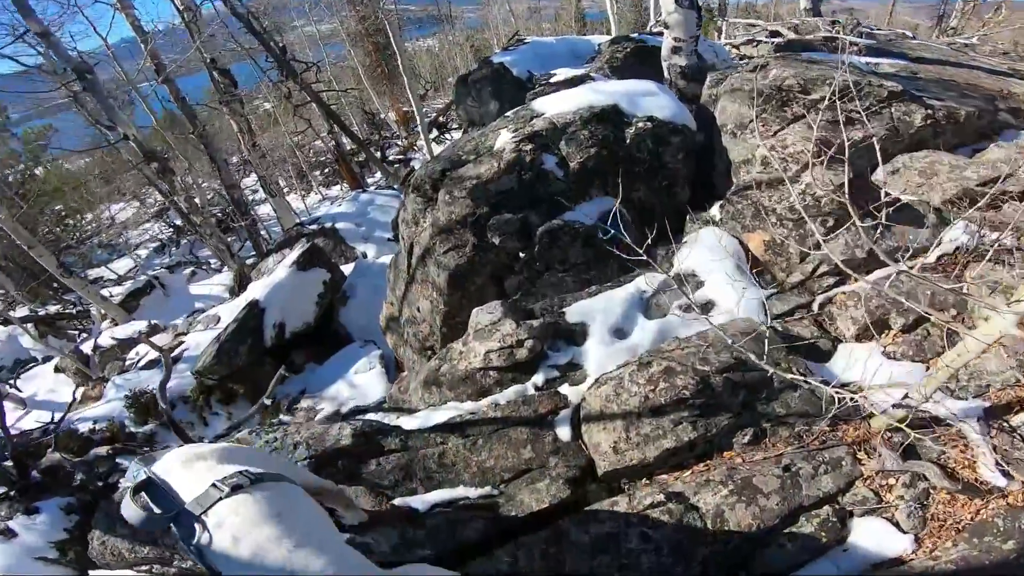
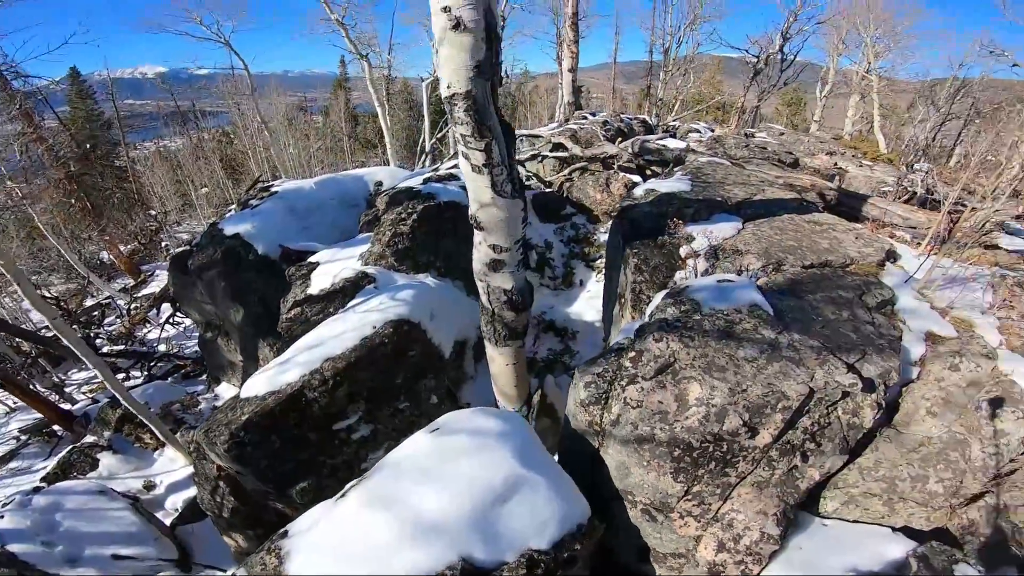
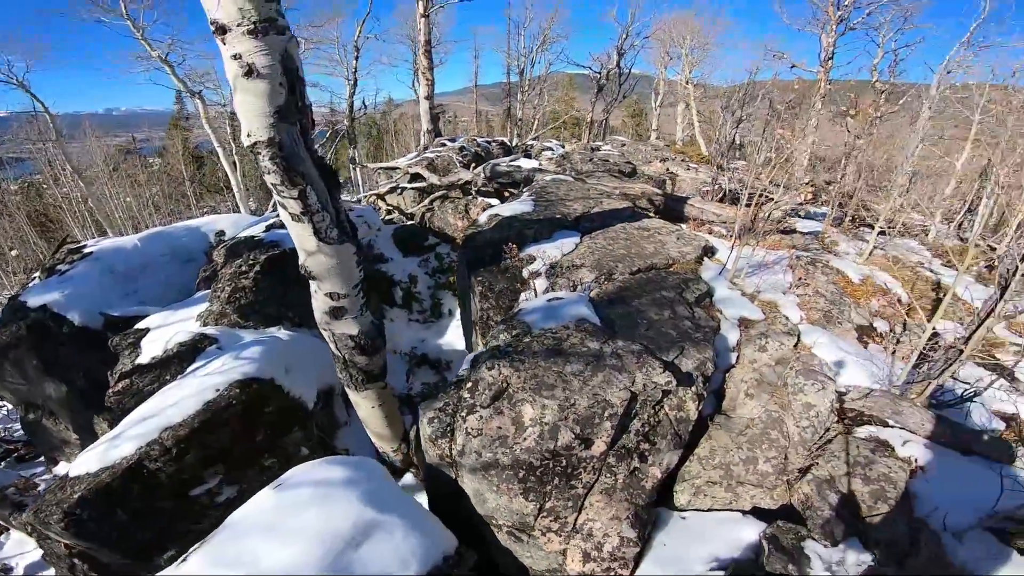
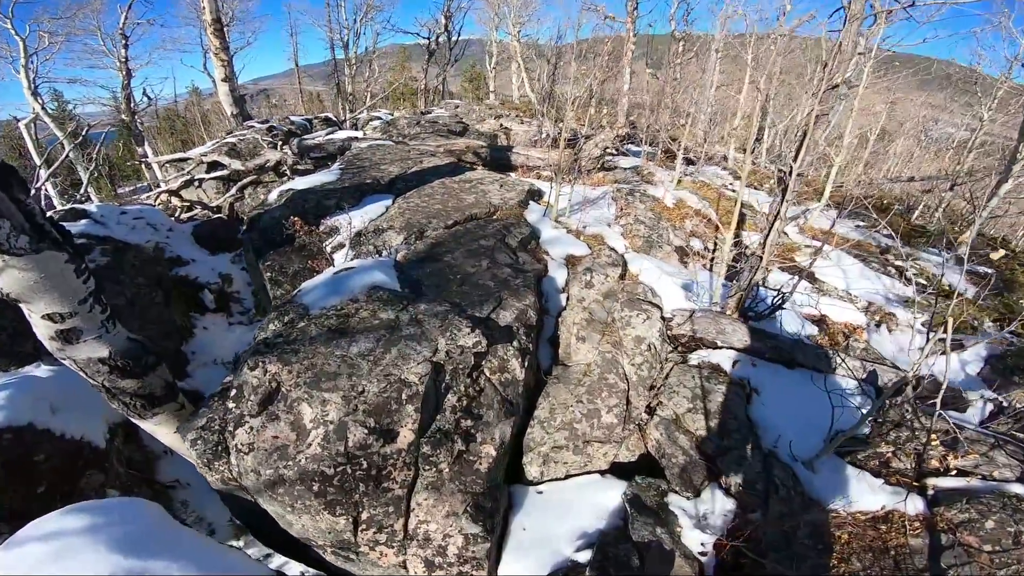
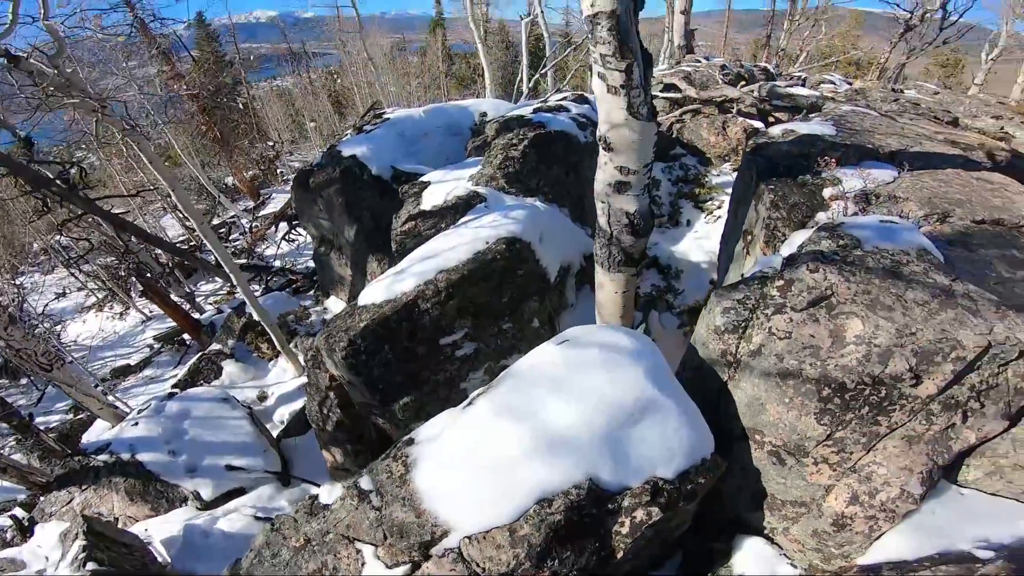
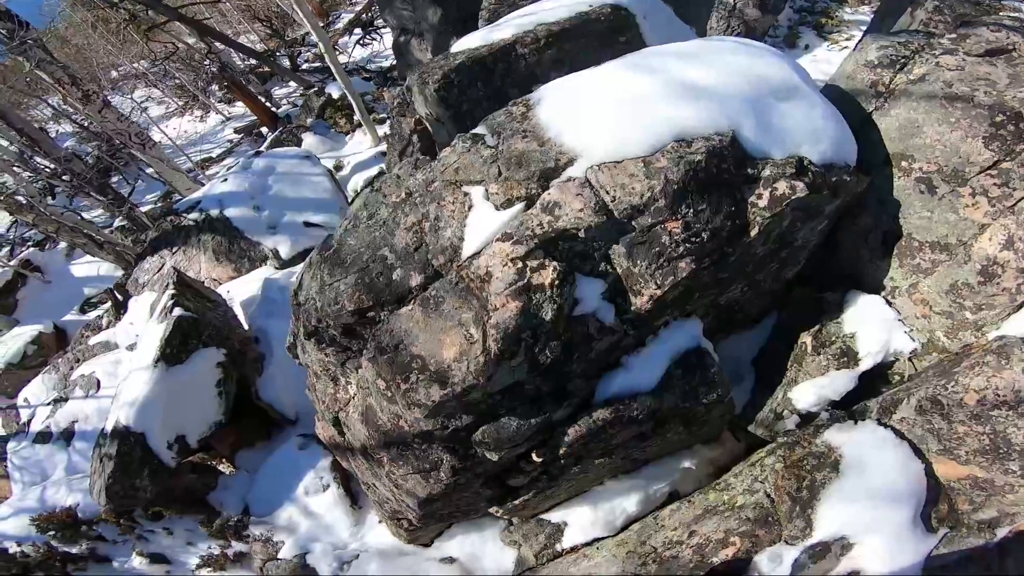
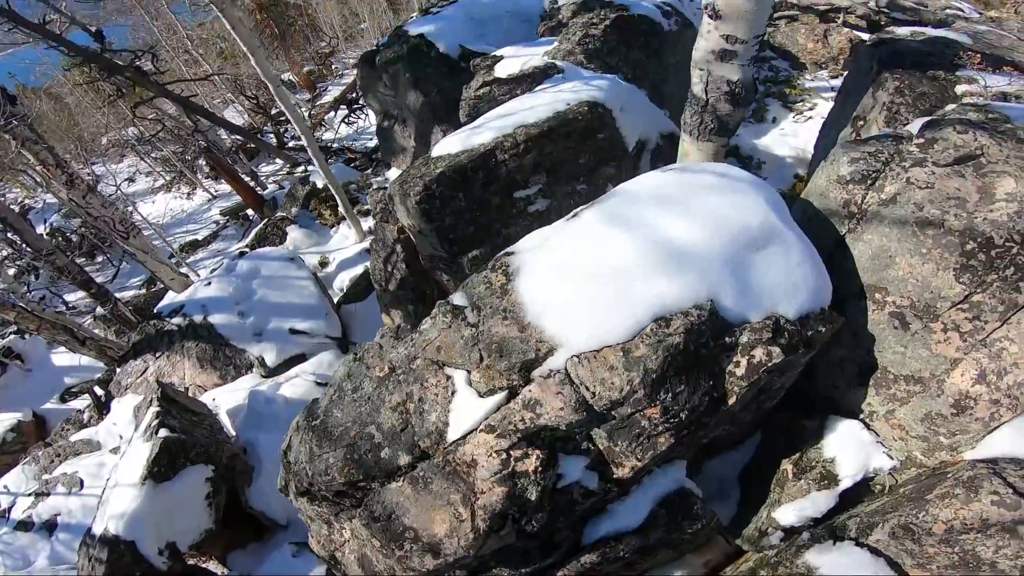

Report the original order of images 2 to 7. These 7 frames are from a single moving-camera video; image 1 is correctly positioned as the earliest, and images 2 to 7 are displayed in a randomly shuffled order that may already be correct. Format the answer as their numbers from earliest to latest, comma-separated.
6, 7, 5, 2, 3, 4
